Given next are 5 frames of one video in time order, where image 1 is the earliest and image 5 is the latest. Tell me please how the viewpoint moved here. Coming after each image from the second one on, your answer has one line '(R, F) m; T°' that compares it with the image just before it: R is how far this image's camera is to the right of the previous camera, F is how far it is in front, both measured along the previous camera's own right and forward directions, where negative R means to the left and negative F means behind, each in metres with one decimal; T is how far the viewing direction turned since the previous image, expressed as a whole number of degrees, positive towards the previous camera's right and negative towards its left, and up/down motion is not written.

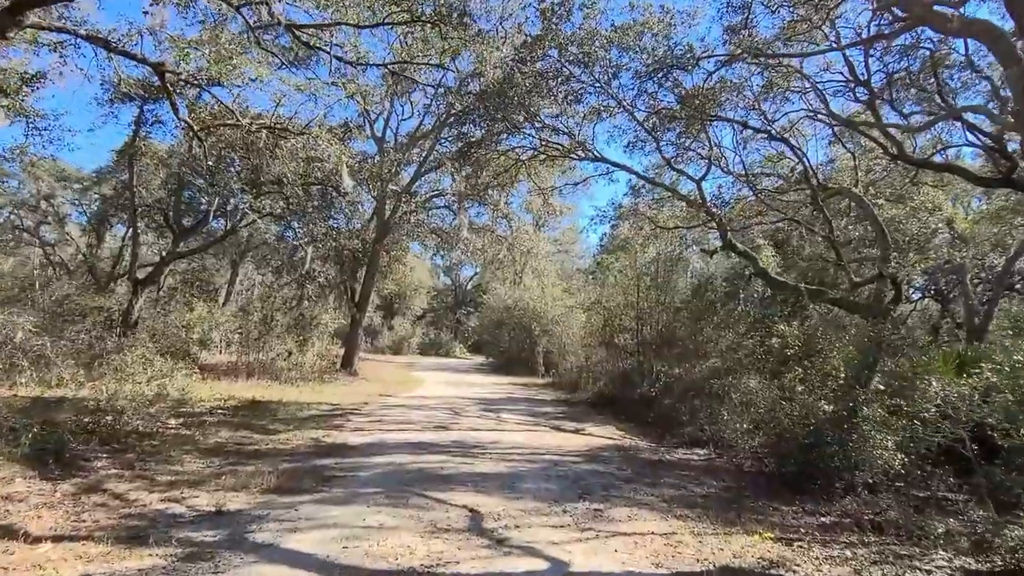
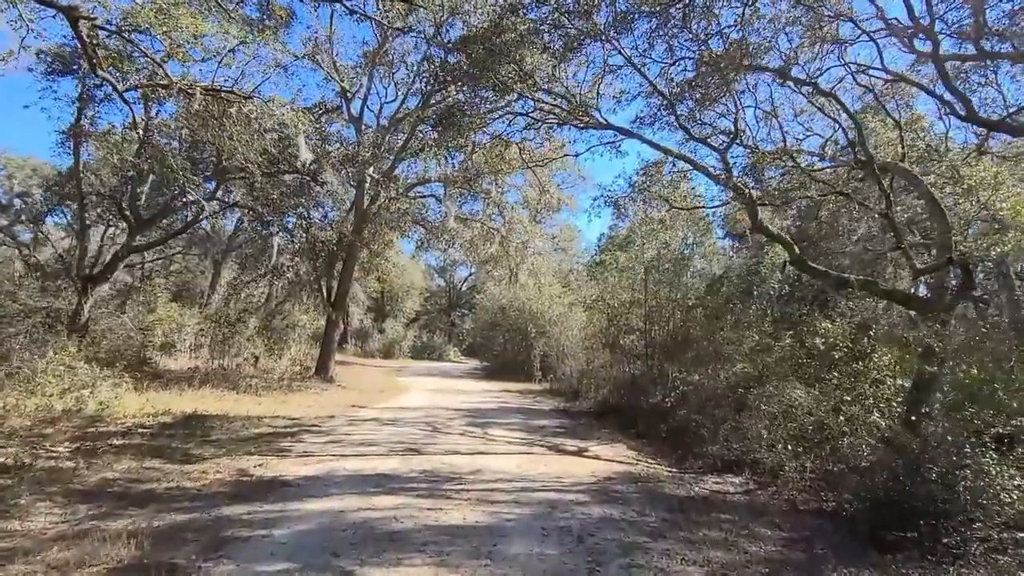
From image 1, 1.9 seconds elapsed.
(+0.1, +1.6) m; 0°
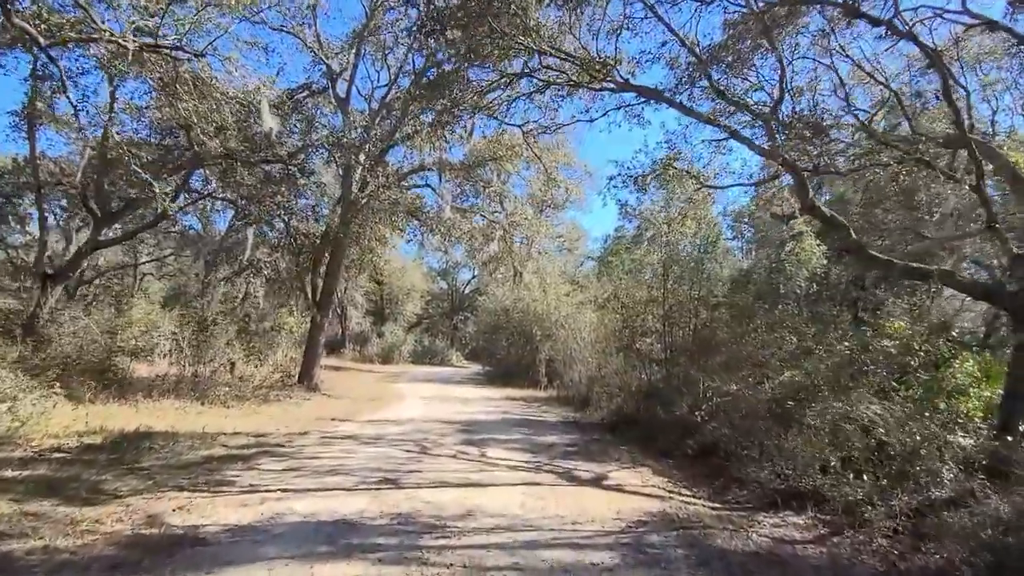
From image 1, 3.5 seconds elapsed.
(0.0, +1.4) m; 0°
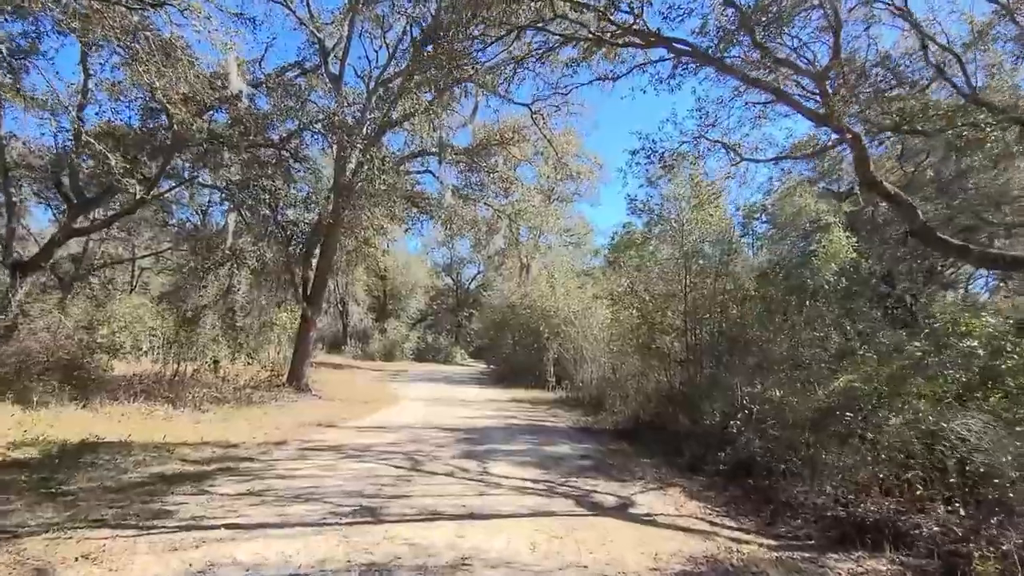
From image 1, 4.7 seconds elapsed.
(0.0, +1.0) m; 0°
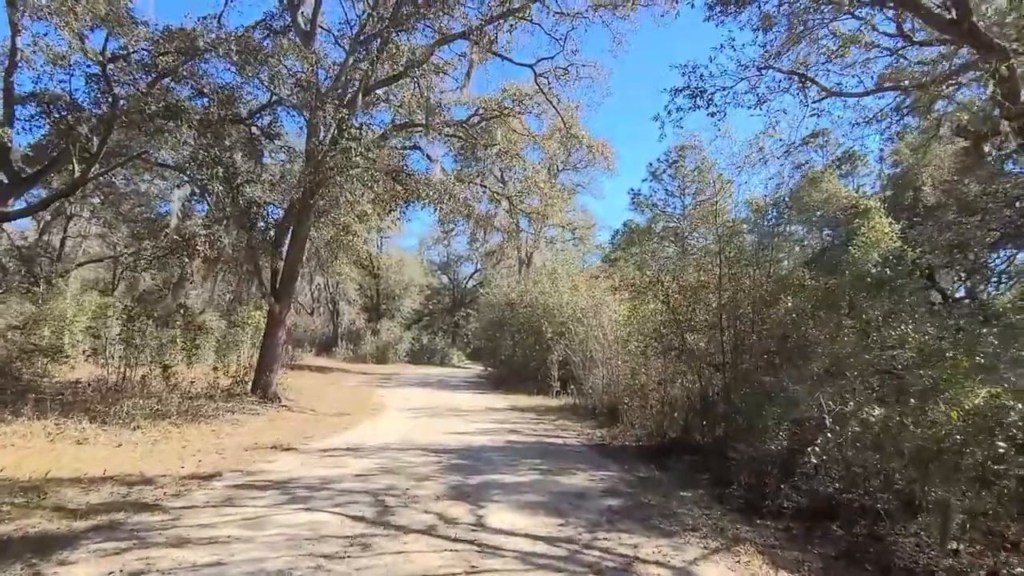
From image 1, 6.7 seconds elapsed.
(0.0, +1.7) m; 0°
